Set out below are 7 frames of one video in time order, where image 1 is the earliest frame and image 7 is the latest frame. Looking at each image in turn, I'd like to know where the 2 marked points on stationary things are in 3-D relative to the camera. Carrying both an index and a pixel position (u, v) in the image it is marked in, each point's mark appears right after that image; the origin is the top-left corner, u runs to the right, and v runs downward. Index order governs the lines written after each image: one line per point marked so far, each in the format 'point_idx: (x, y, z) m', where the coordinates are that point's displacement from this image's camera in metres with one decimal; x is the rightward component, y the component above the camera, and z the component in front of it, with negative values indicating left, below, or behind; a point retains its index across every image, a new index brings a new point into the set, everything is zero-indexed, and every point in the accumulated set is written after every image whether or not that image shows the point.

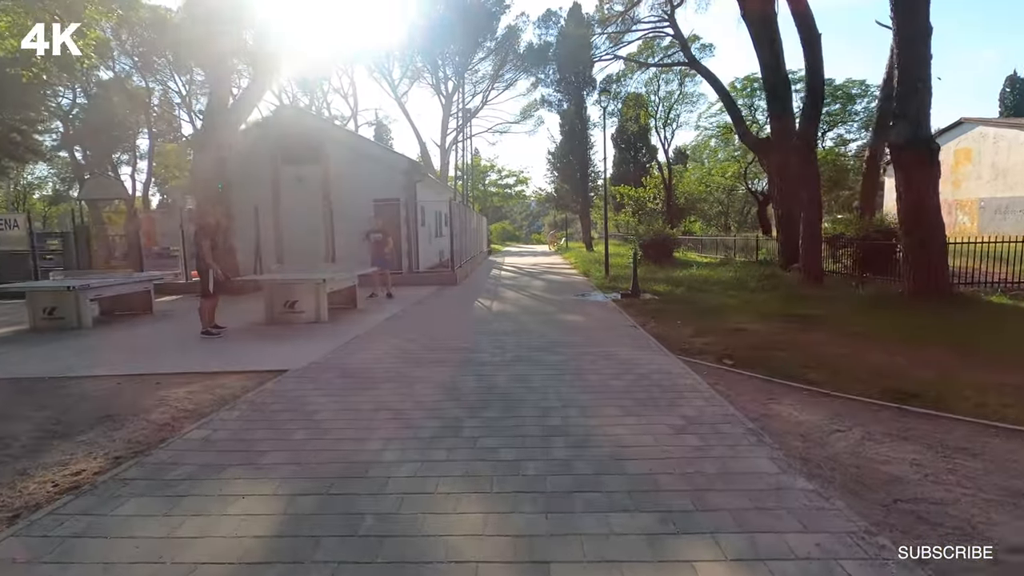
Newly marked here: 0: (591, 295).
0: (+1.9, -0.2, +13.4) m
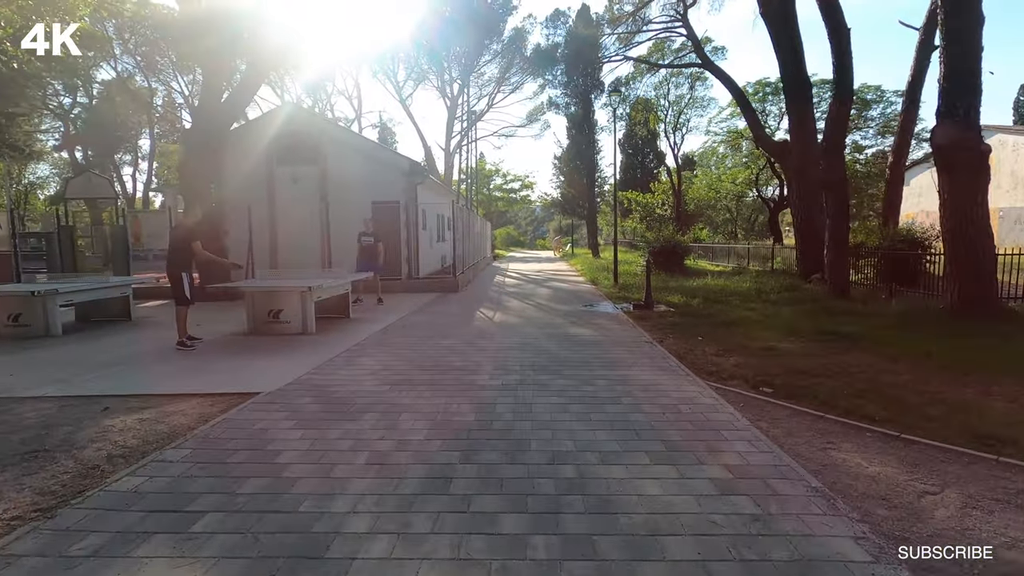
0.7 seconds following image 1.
0: (+2.0, -0.4, +12.5) m
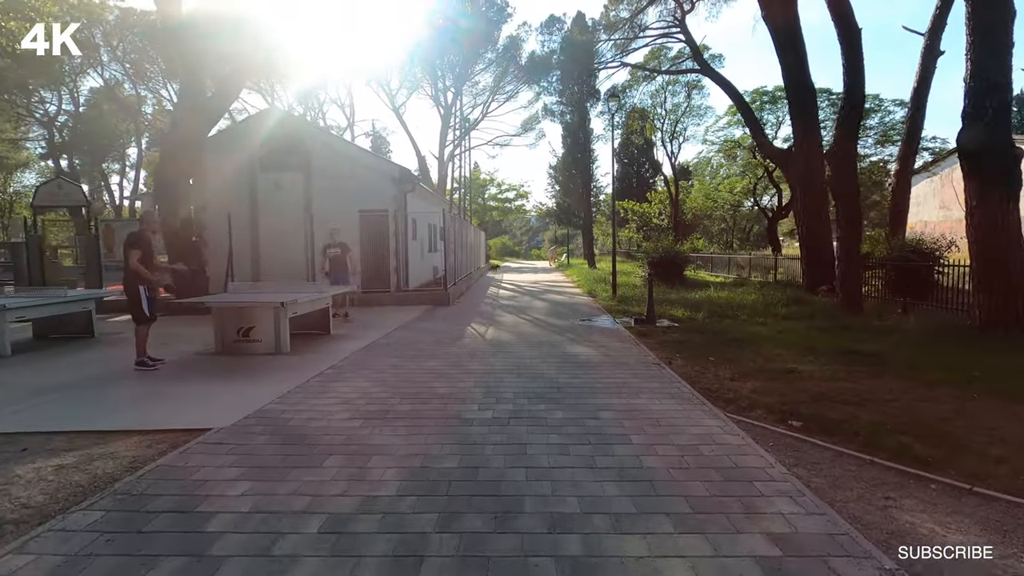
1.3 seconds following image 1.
0: (+1.9, -0.7, +11.8) m
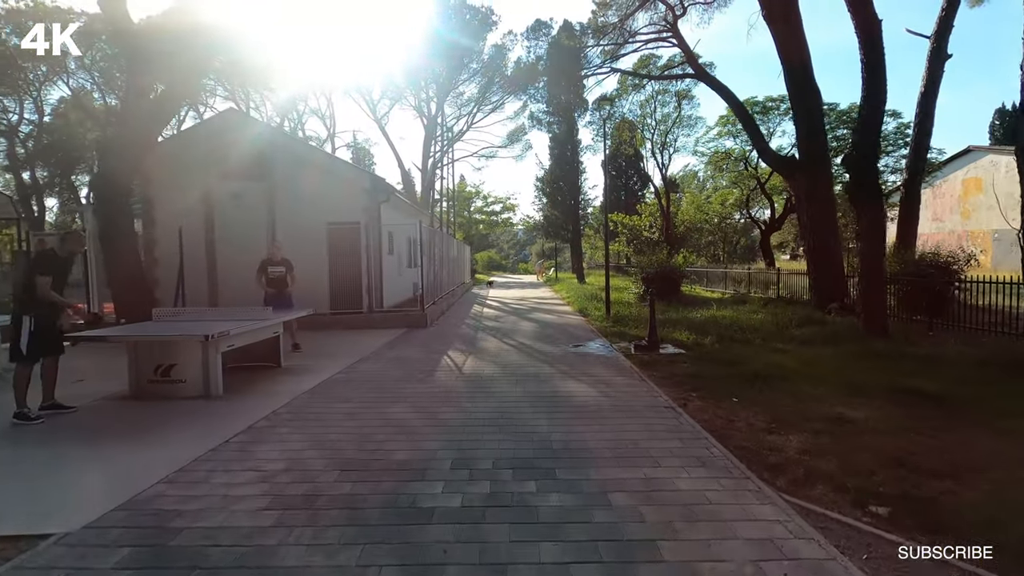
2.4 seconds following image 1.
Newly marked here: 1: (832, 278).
0: (+1.6, -1.1, +10.5) m
1: (+8.7, +0.3, +14.7) m
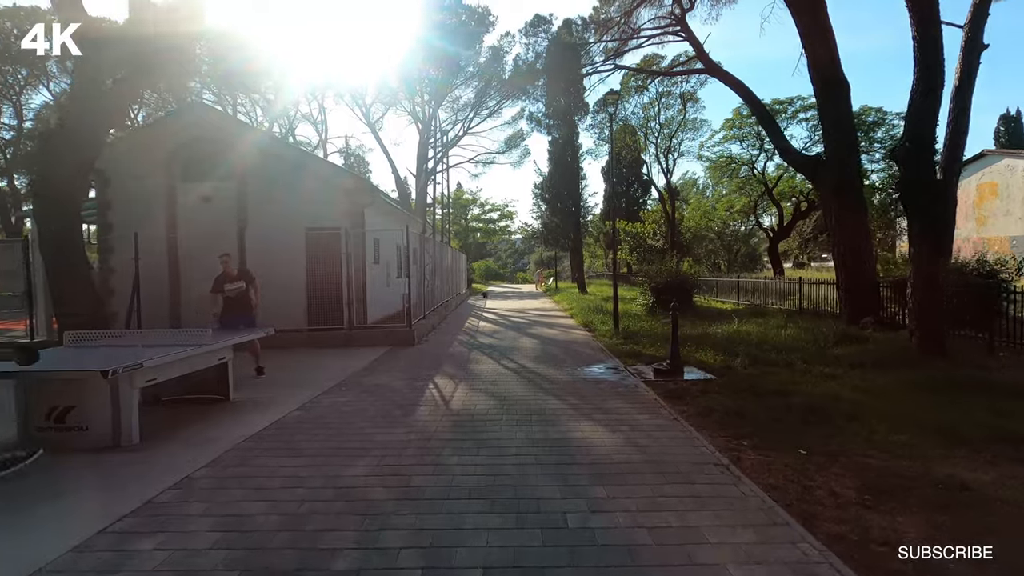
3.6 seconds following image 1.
0: (+1.5, -1.4, +9.0) m
1: (+8.7, 0.0, +13.3) m
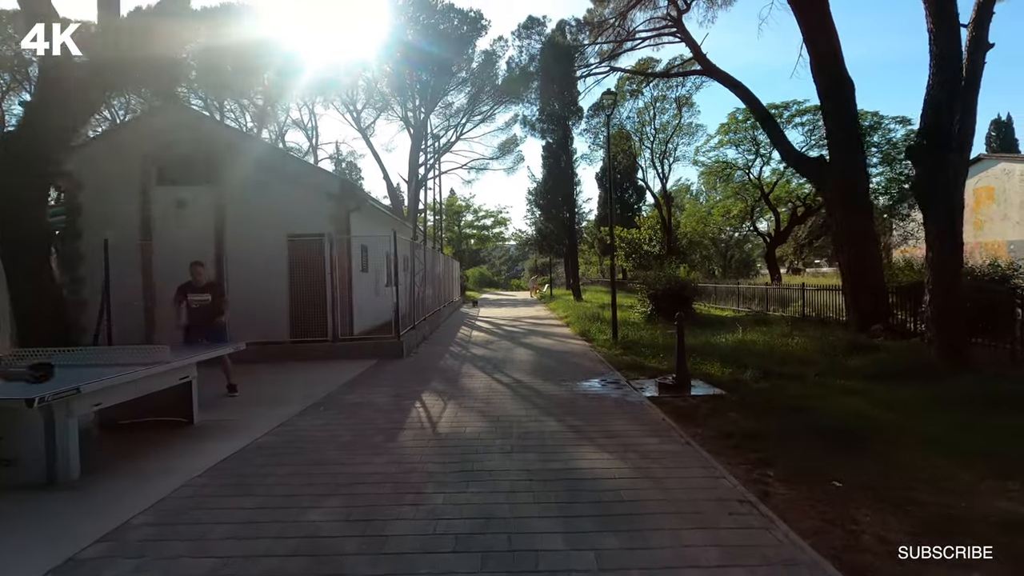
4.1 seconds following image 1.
0: (+1.5, -1.5, +8.4) m
1: (+8.5, -0.2, +12.8) m
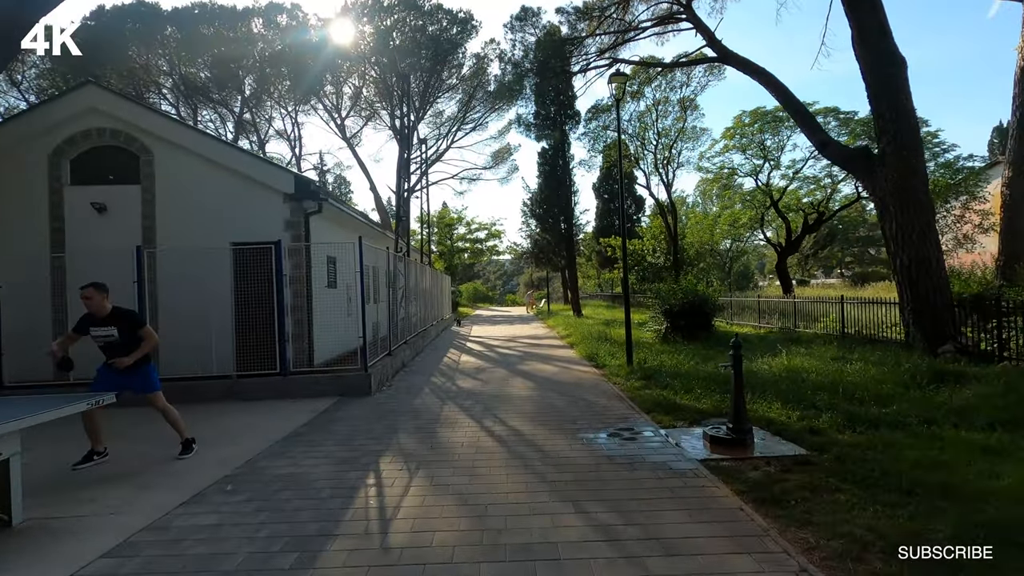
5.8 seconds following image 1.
0: (+1.4, -1.7, +6.2) m
1: (+8.4, -0.4, +10.7) m
